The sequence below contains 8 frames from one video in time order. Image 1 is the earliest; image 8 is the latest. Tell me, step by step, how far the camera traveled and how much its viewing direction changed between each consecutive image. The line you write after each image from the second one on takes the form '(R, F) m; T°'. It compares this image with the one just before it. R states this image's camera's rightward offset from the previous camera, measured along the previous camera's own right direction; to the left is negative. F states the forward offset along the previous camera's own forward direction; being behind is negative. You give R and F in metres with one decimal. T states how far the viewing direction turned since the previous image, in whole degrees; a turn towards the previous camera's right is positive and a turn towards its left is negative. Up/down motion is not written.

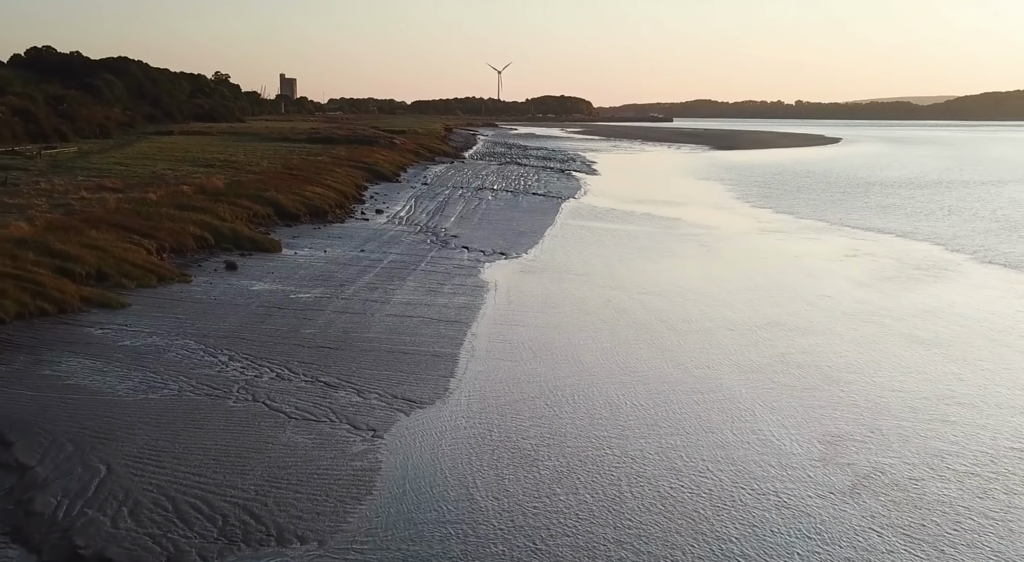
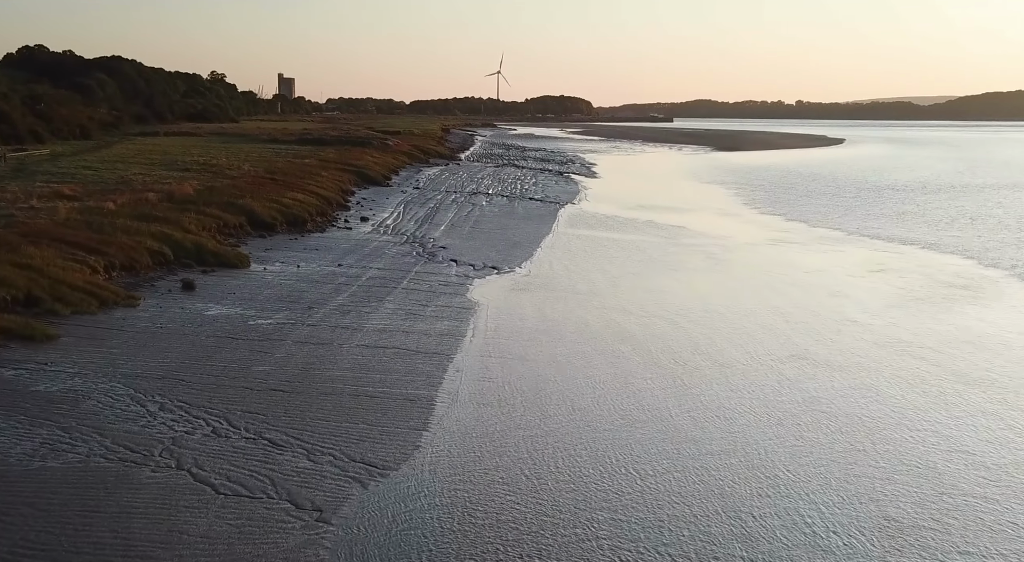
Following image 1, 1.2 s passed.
(+0.2, +1.7) m; 0°
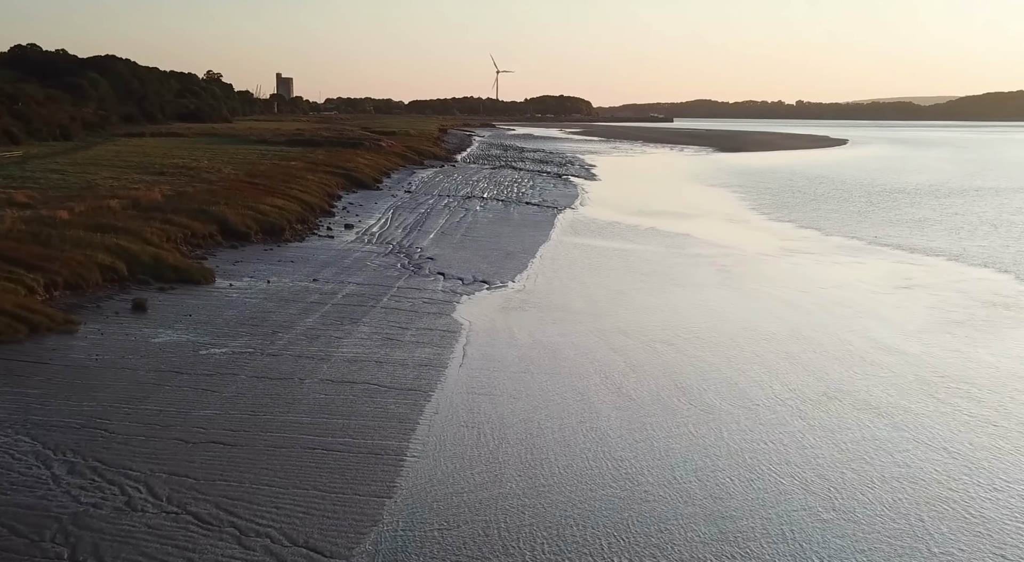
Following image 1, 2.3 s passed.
(+0.1, +1.6) m; 0°
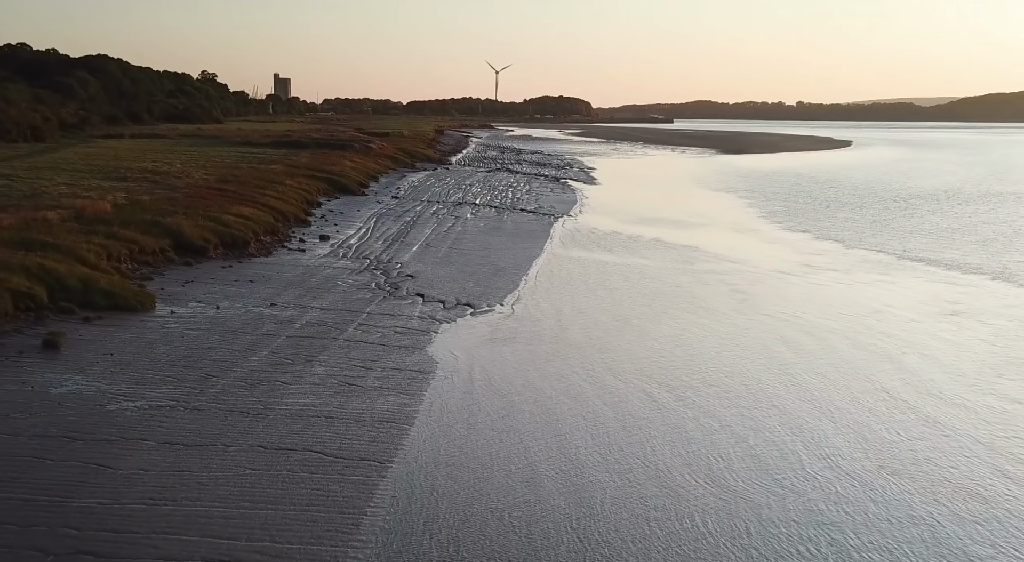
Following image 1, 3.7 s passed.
(+0.2, +2.1) m; 0°
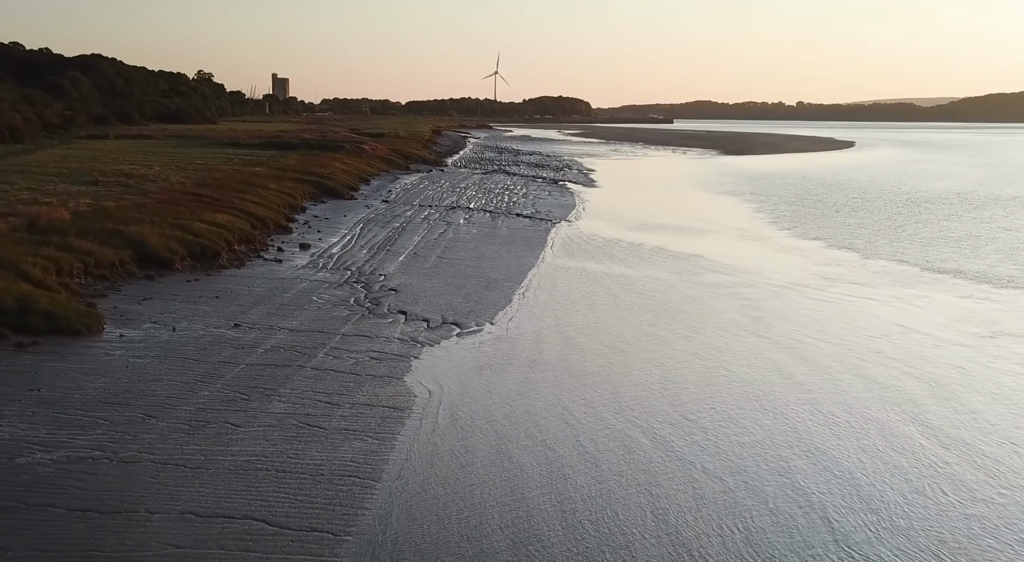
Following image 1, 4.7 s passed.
(+0.1, +1.4) m; 0°
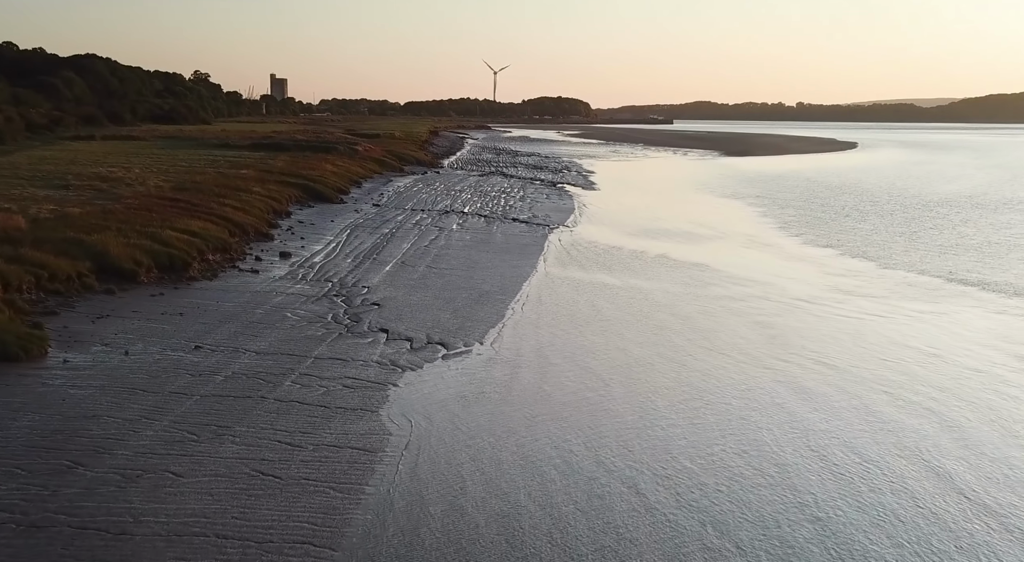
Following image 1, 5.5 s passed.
(+0.1, +1.2) m; 0°
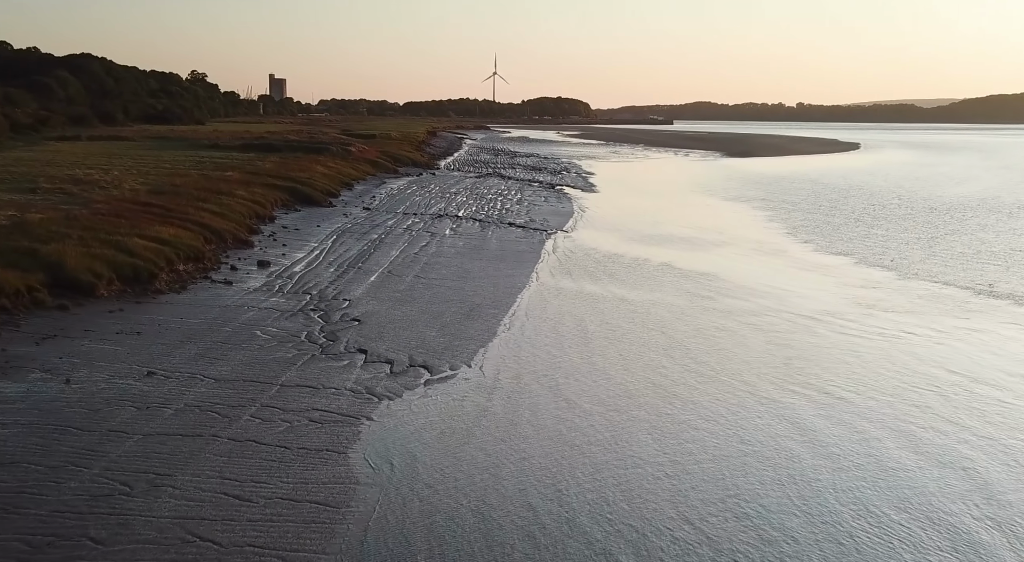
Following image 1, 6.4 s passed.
(+0.1, +1.2) m; 0°
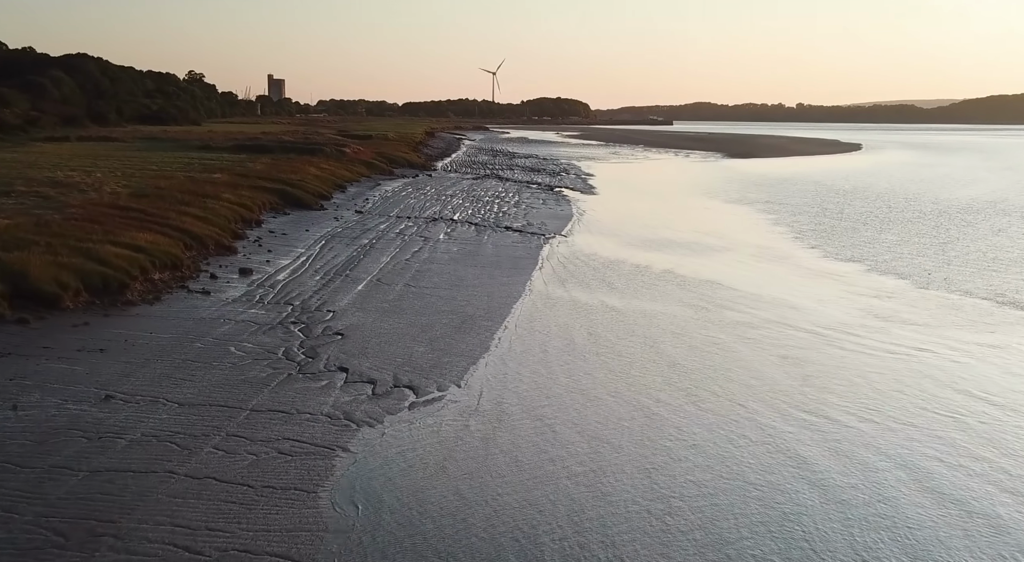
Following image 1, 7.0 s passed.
(+0.1, +0.9) m; 0°
